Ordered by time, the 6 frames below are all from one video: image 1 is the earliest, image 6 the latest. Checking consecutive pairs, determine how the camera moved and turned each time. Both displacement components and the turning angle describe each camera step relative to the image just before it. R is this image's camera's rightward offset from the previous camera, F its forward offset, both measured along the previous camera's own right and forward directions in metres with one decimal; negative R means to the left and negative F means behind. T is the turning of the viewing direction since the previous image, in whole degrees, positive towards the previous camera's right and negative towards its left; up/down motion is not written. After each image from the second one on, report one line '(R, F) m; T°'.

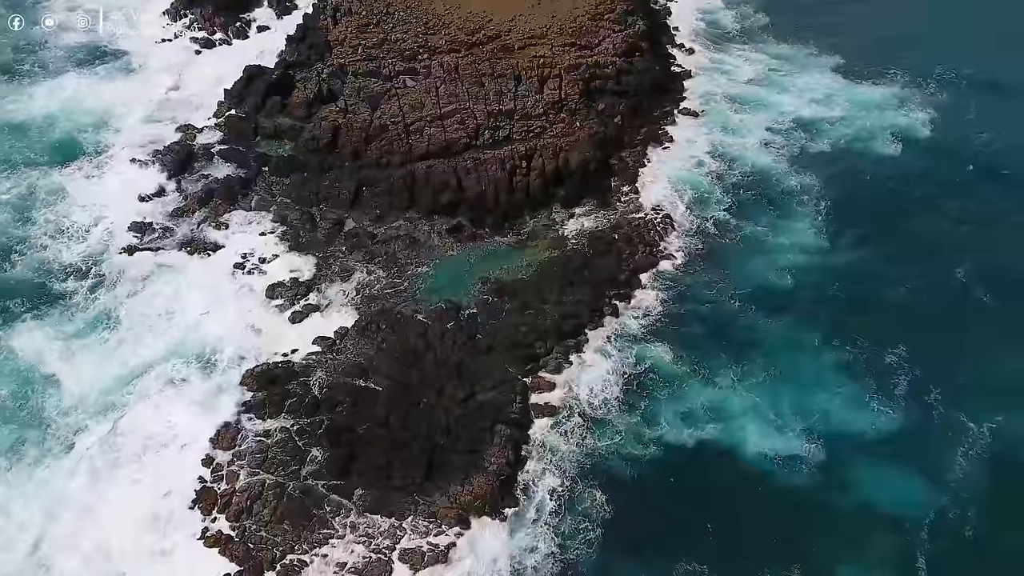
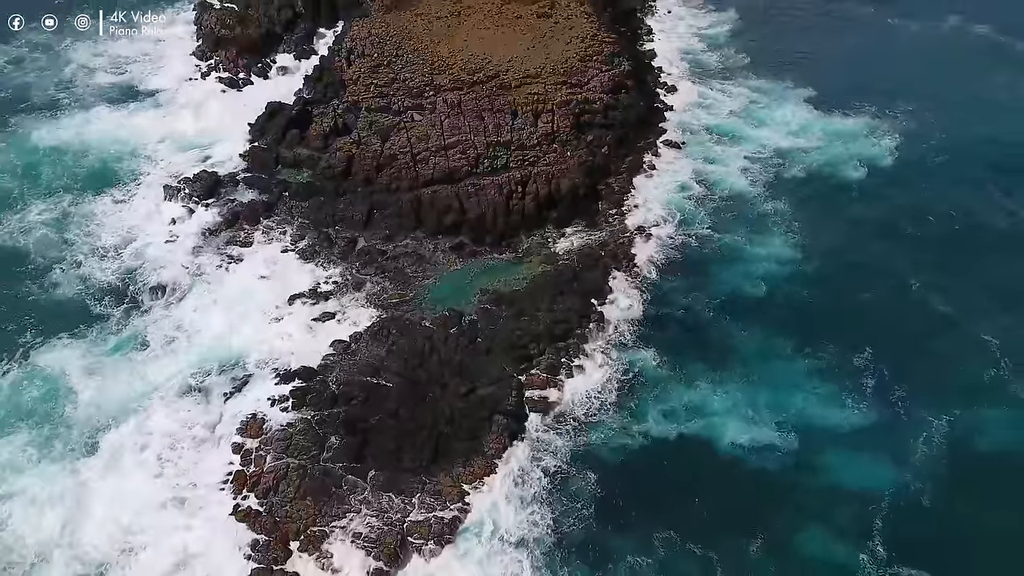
(+0.2, -3.8) m; 0°
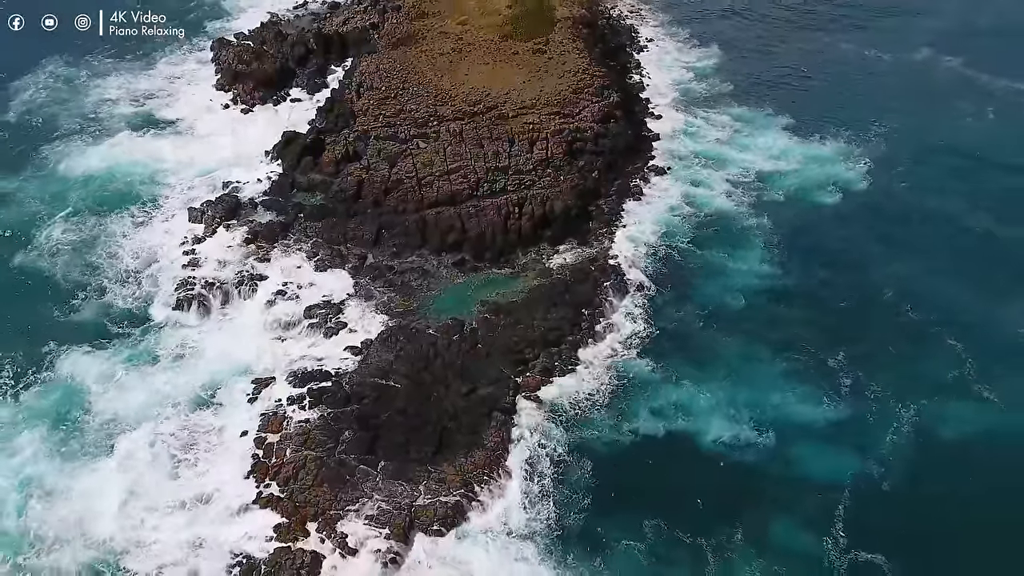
(+0.1, -3.5) m; 0°
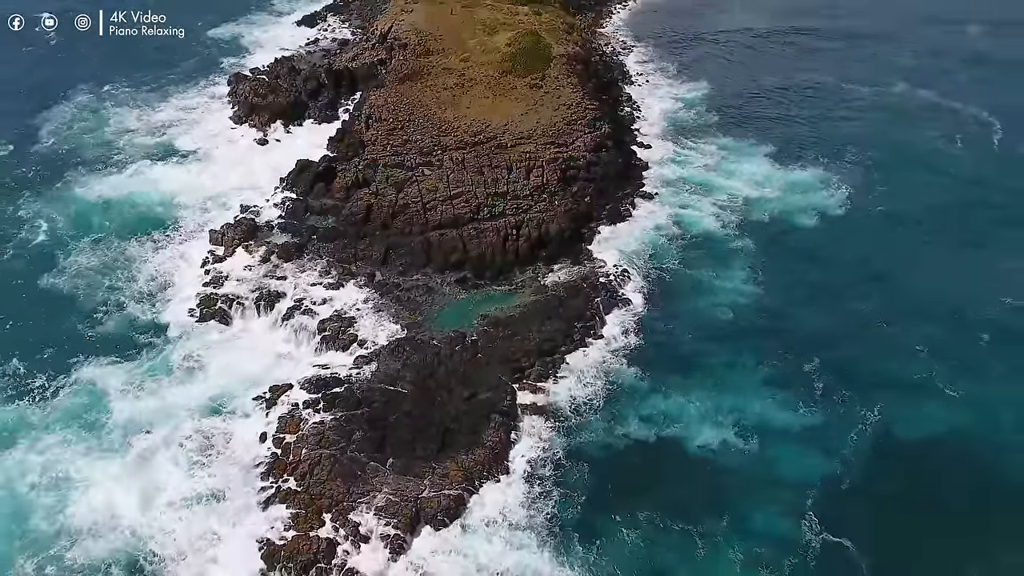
(+0.1, -3.5) m; 0°
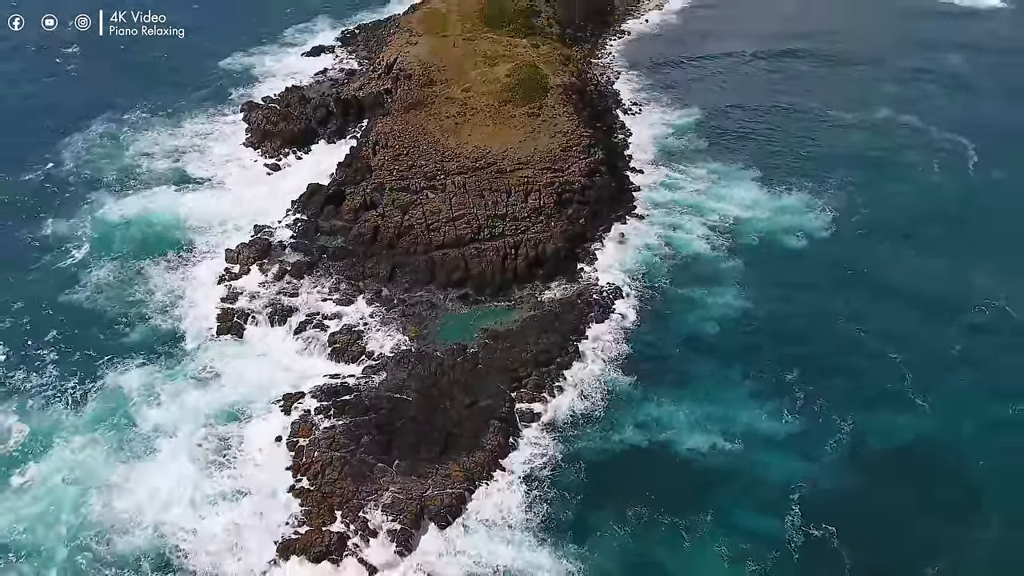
(+0.1, -3.0) m; 0°
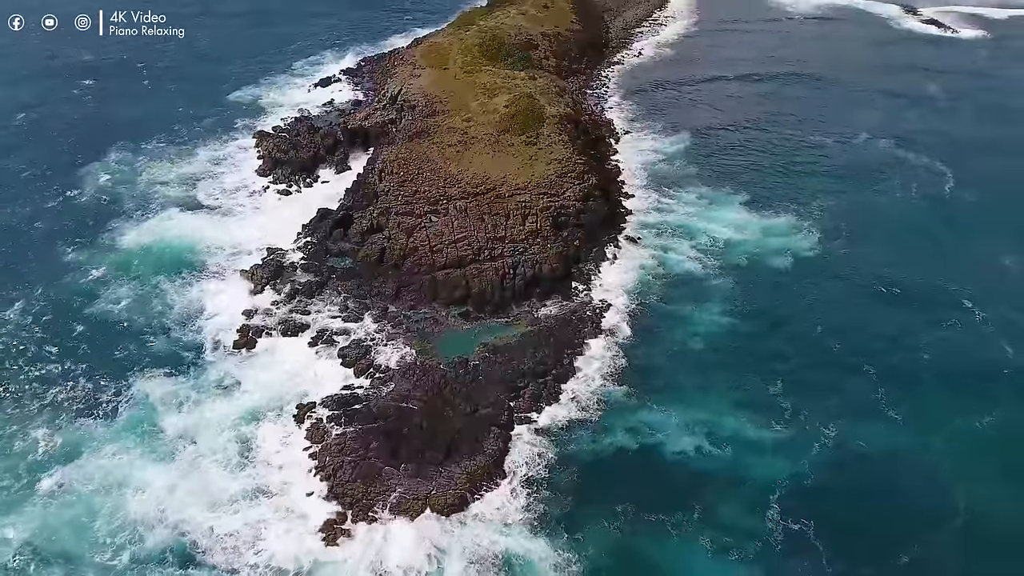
(+0.1, -3.3) m; 0°
